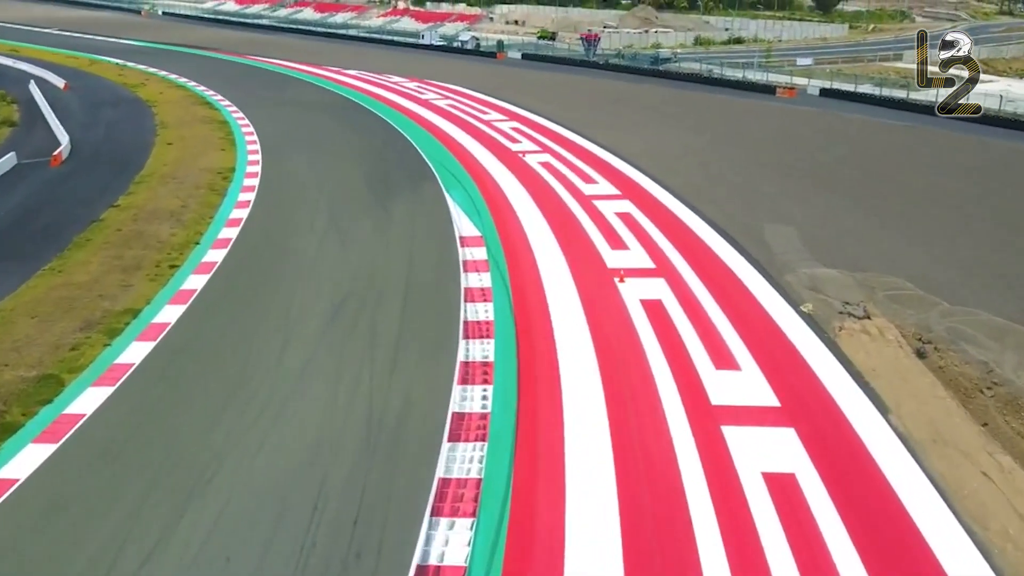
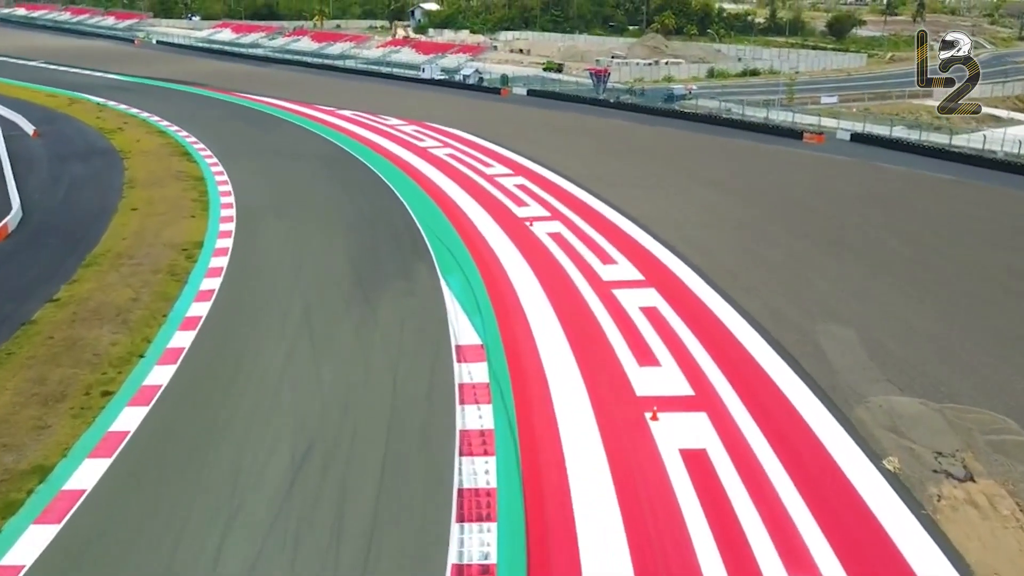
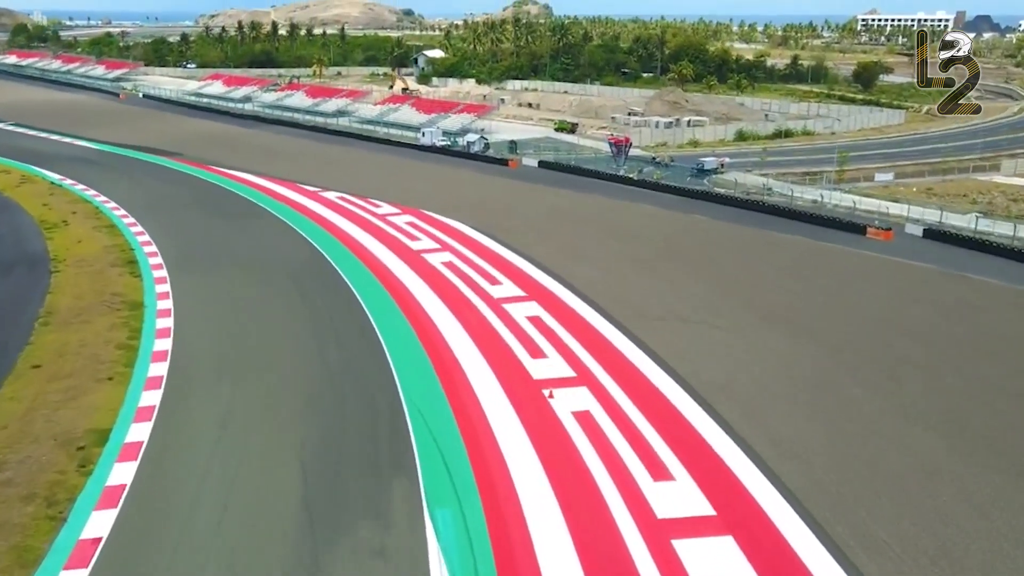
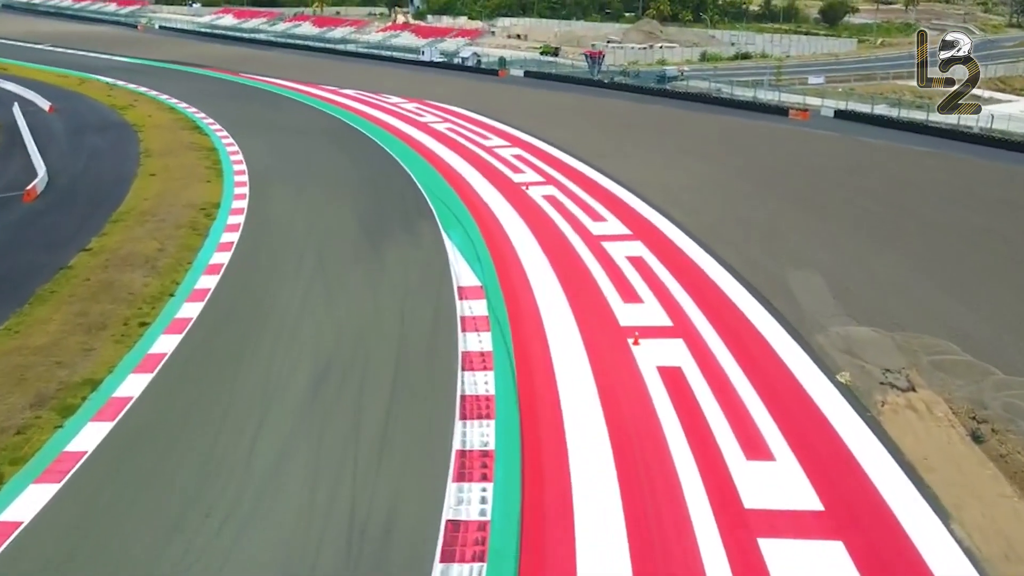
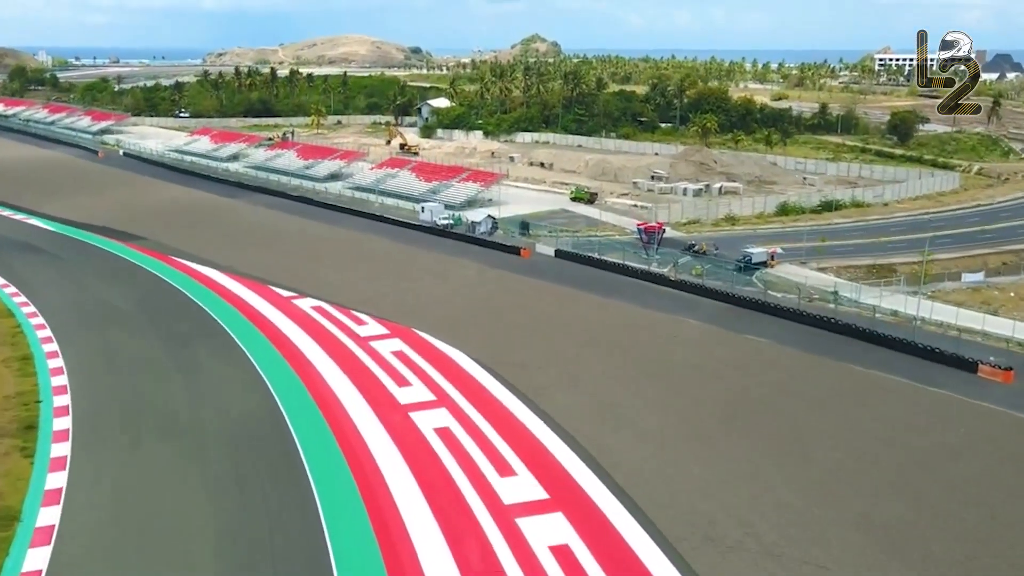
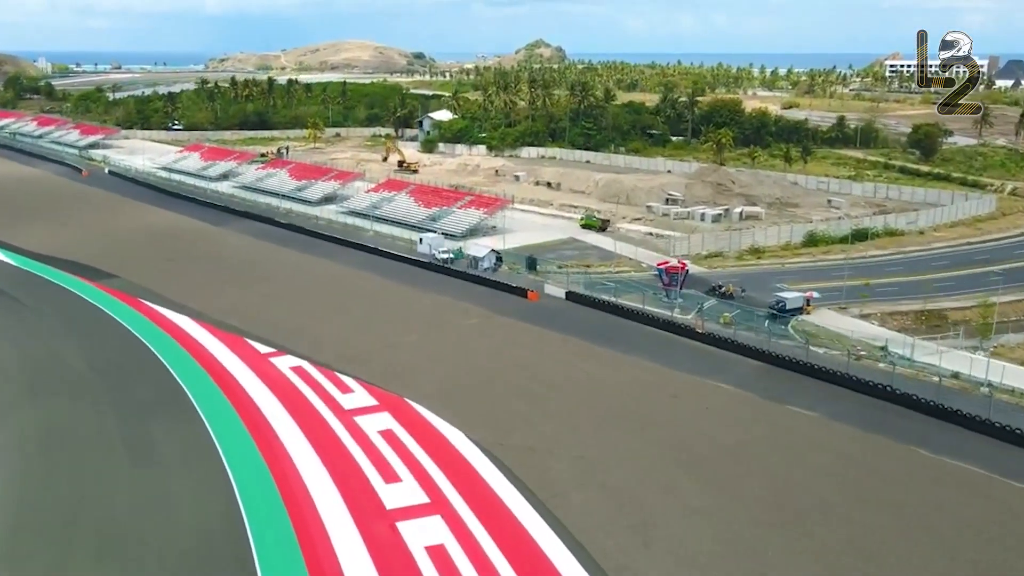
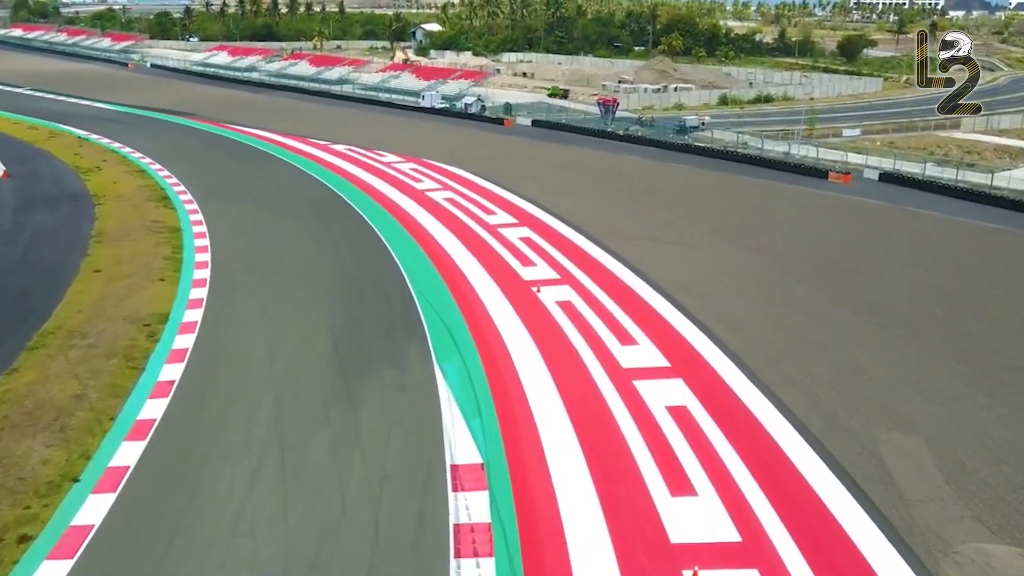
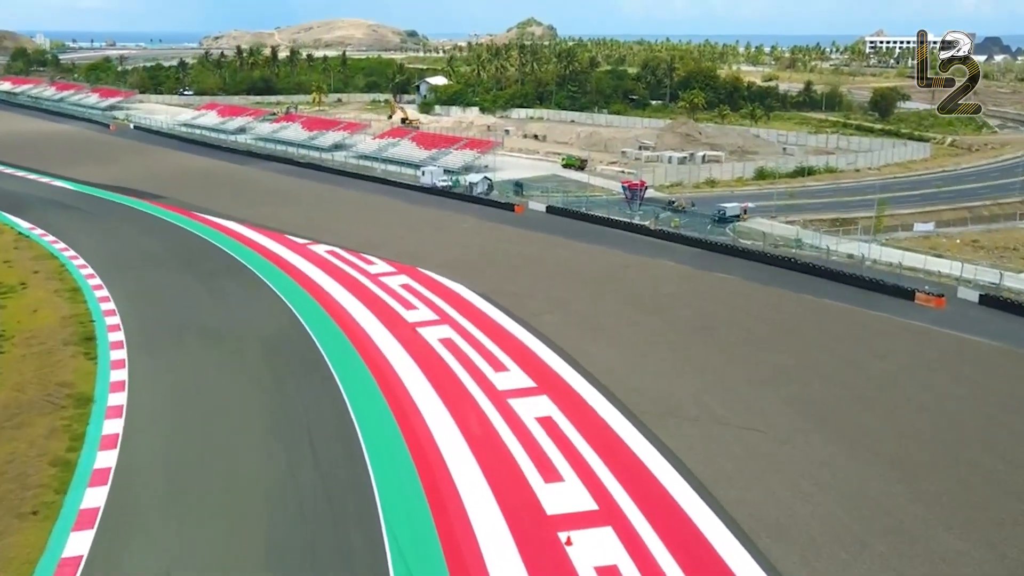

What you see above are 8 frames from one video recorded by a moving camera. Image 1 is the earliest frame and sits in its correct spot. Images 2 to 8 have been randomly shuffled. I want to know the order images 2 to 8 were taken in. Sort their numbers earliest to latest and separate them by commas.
4, 2, 7, 3, 8, 5, 6
